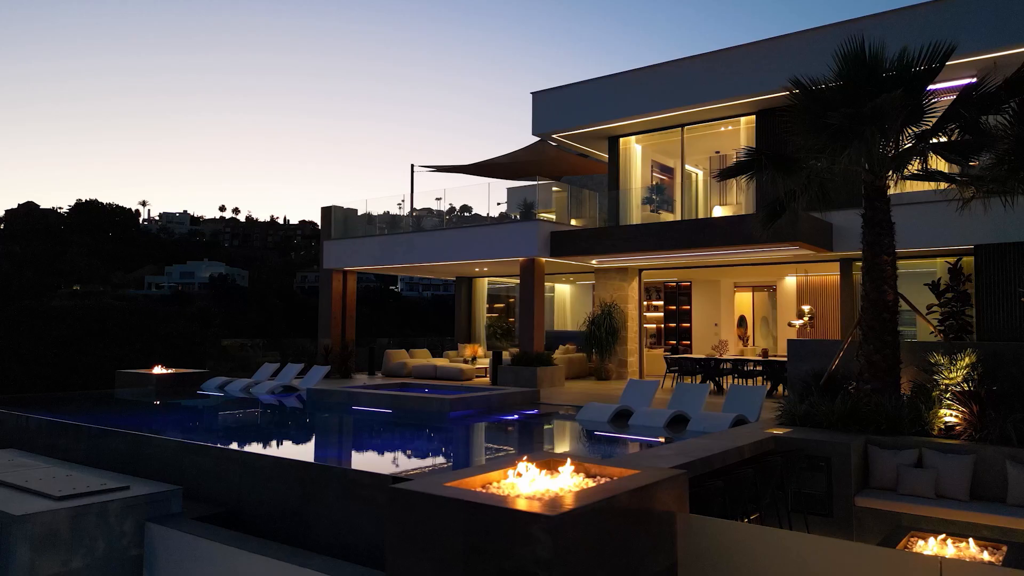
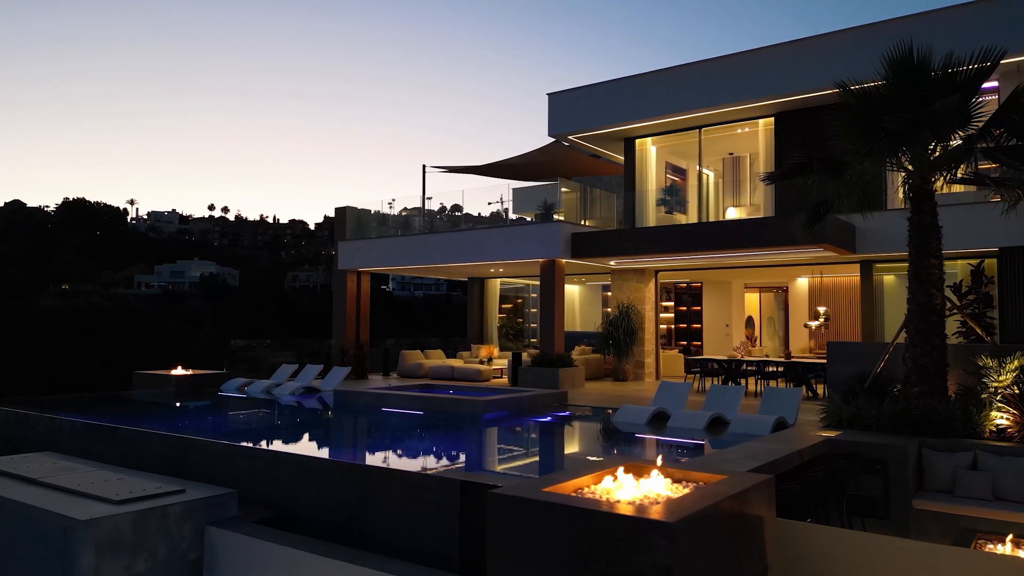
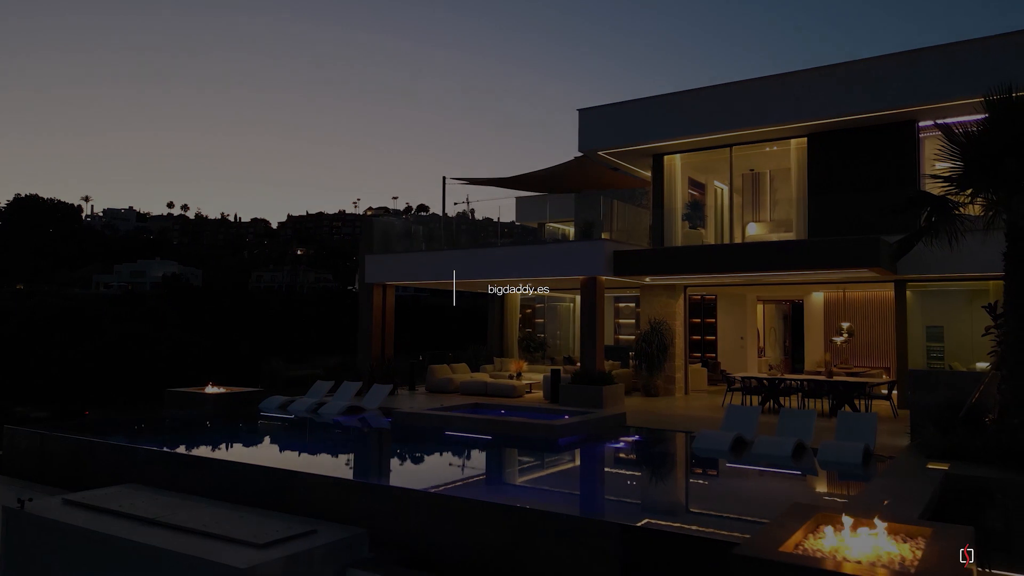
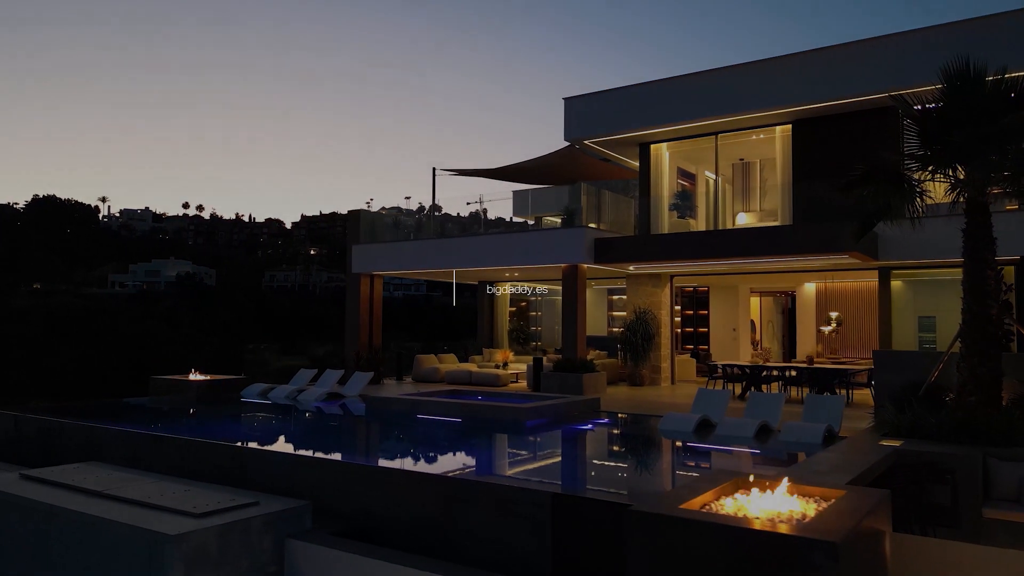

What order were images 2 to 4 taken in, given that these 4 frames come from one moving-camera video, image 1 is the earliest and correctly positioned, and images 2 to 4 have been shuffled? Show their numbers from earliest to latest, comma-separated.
2, 4, 3
